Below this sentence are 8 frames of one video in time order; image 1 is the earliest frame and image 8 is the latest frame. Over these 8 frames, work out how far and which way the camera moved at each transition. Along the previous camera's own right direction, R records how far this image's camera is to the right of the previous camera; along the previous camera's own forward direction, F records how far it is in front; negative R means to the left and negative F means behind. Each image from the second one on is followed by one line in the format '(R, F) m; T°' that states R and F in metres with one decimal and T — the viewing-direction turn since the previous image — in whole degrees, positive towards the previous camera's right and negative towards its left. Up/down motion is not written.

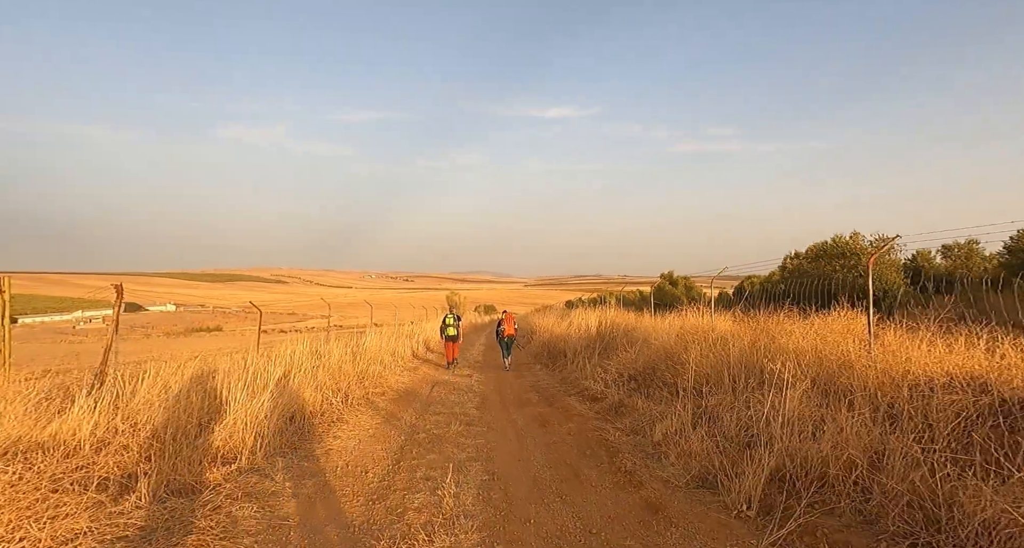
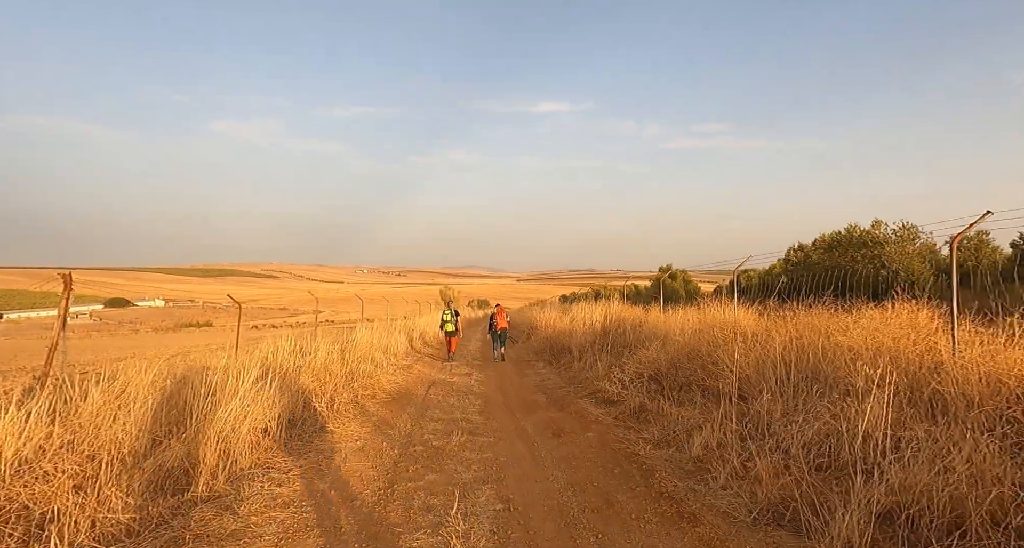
(-0.2, +1.1) m; +1°
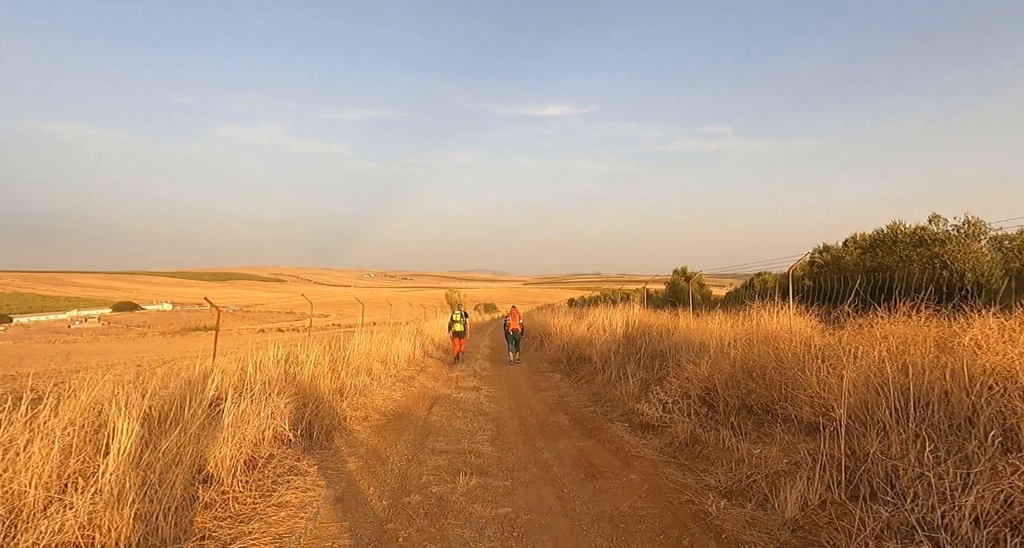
(-0.2, +1.6) m; -1°
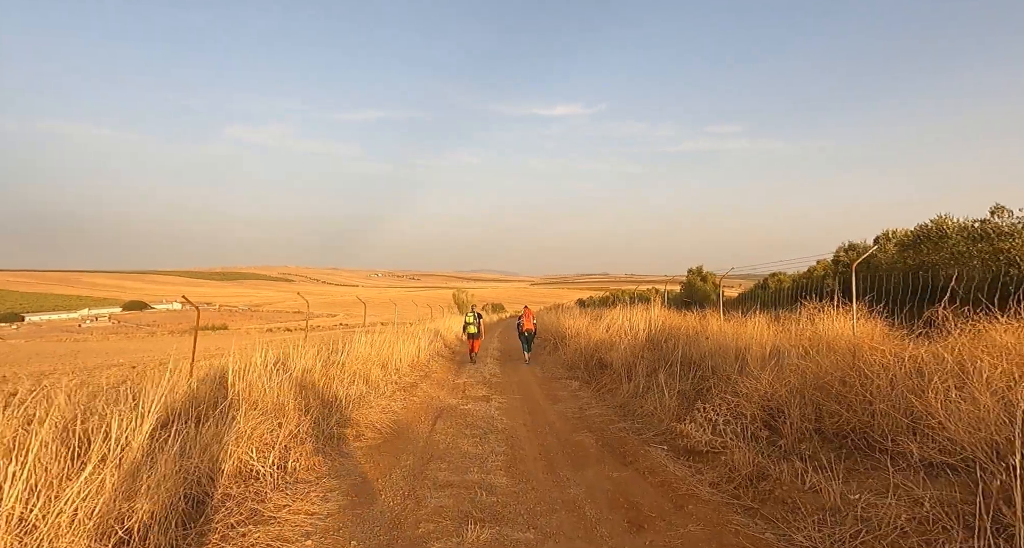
(-0.1, +1.3) m; -1°
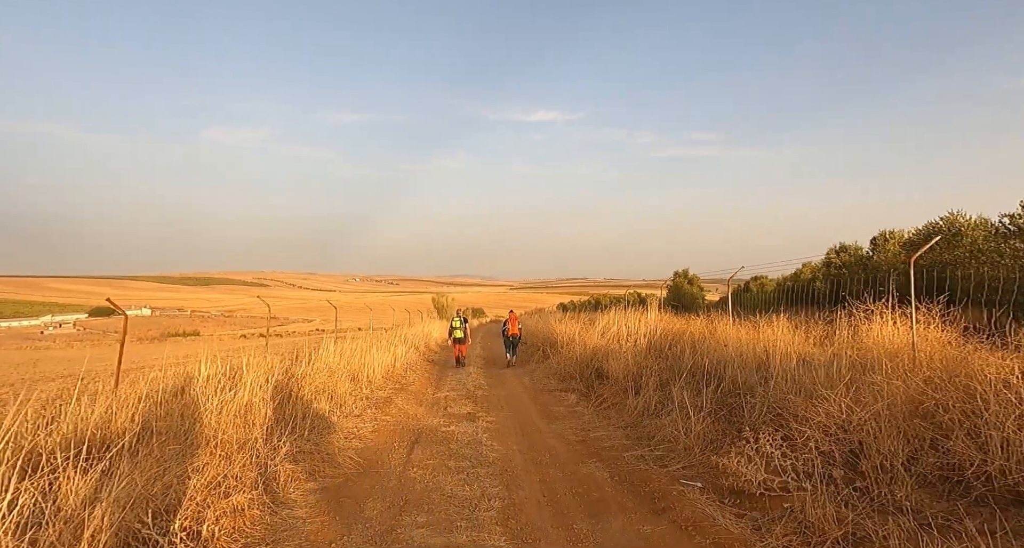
(-0.2, +1.5) m; +2°
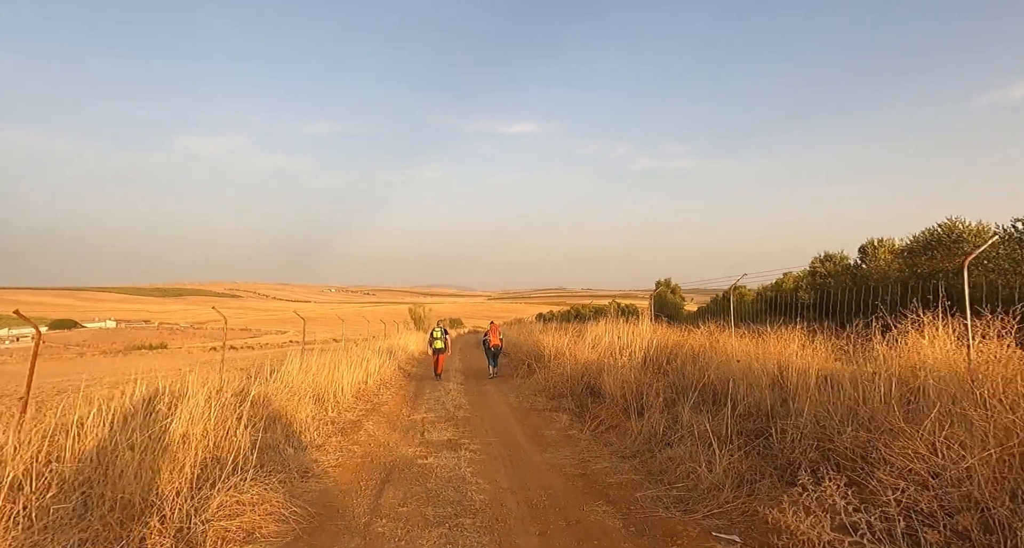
(-0.1, +1.2) m; +2°
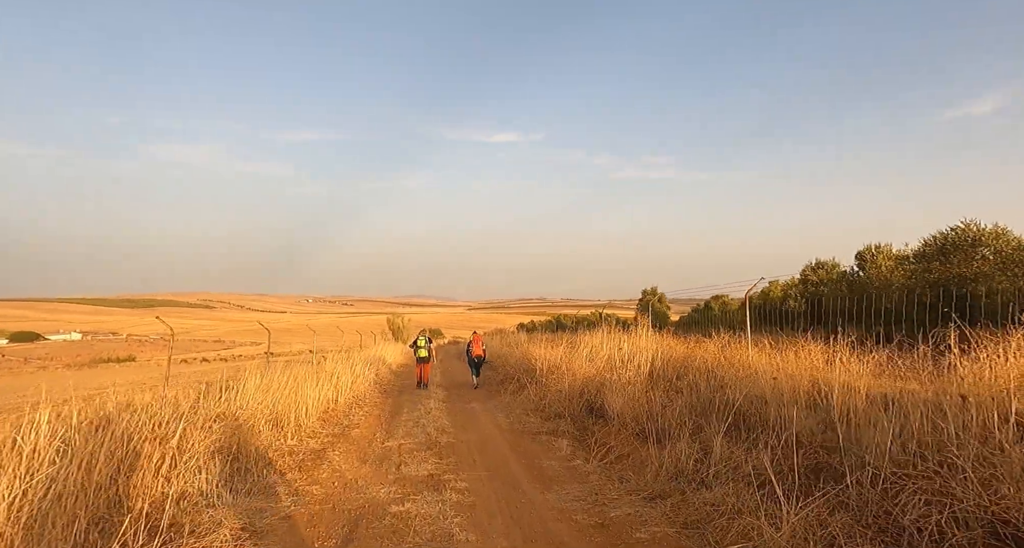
(-0.2, +1.4) m; +2°
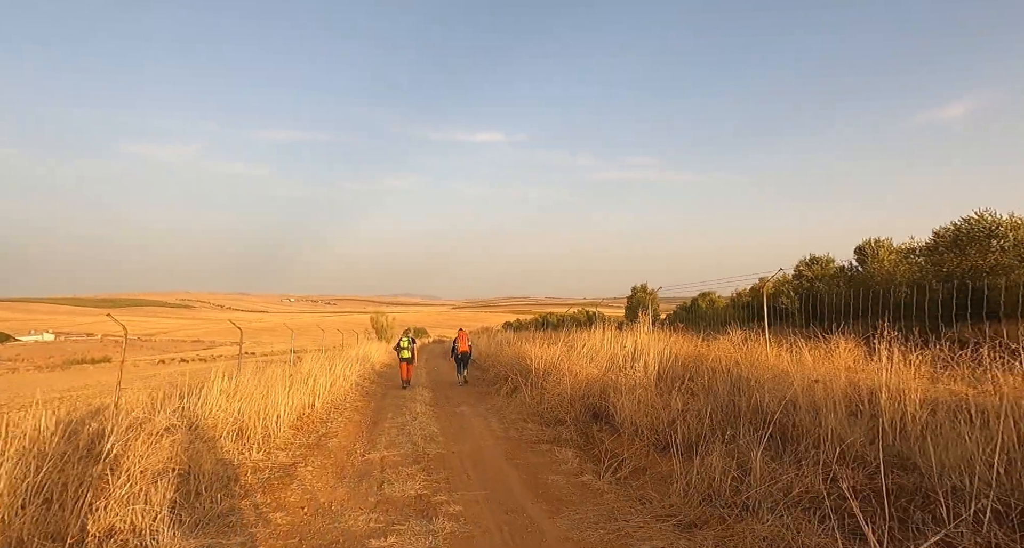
(-0.2, +1.1) m; +2°
